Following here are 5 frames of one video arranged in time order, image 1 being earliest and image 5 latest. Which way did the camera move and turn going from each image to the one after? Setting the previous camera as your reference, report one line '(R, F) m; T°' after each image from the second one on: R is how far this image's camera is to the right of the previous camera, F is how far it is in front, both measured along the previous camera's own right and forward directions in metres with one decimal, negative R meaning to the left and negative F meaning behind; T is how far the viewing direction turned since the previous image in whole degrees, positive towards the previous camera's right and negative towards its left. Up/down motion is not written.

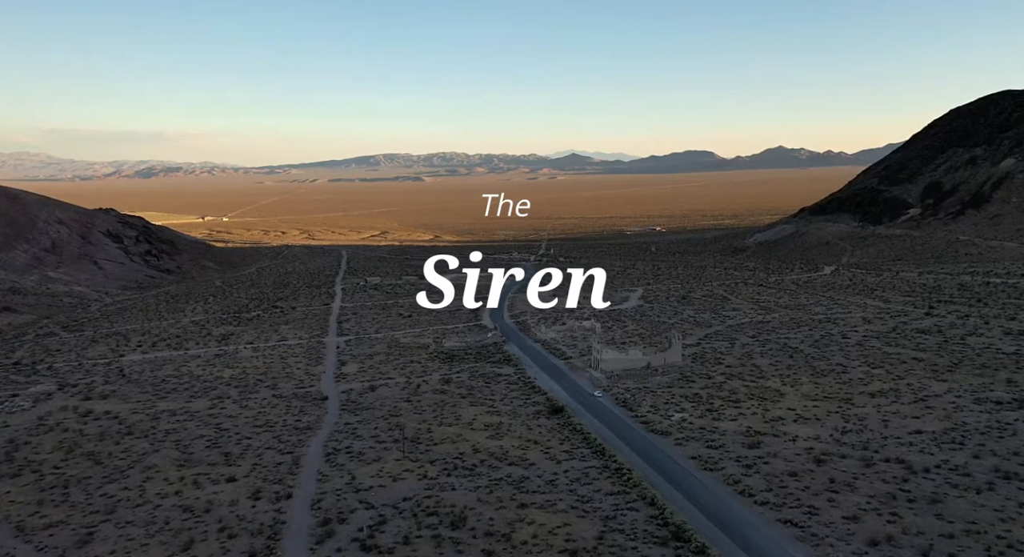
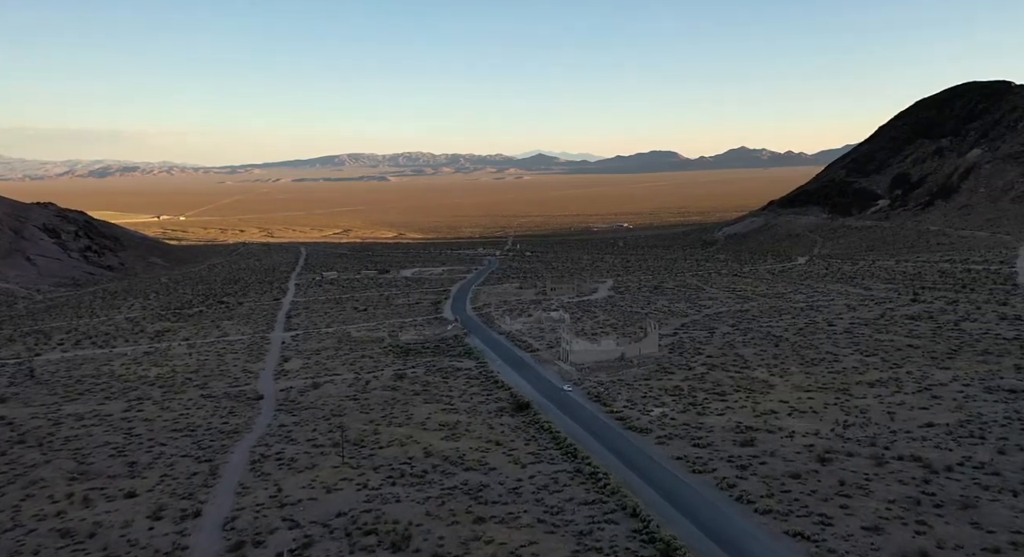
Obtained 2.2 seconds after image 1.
(+0.3, +3.3) m; +2°
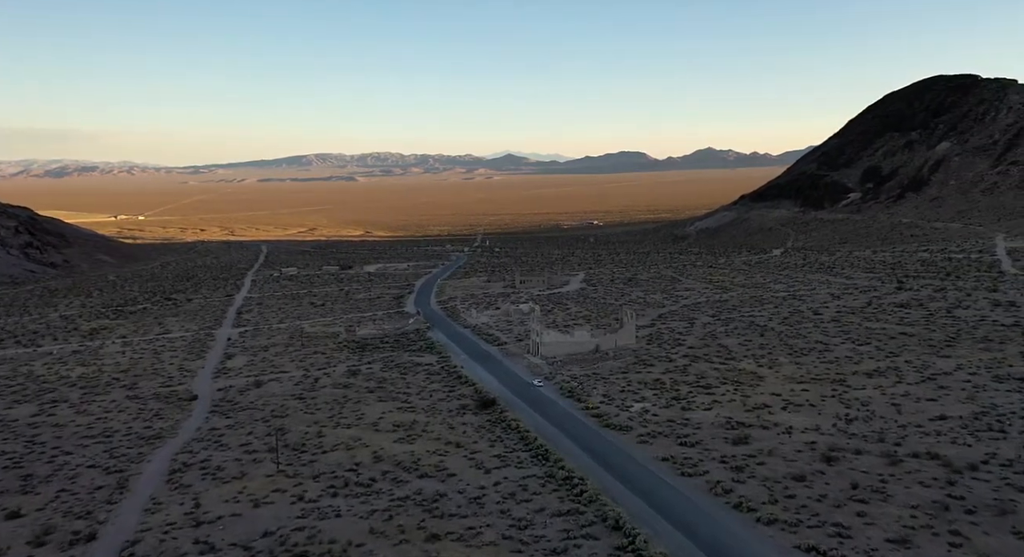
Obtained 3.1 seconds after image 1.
(+0.2, +2.7) m; +2°
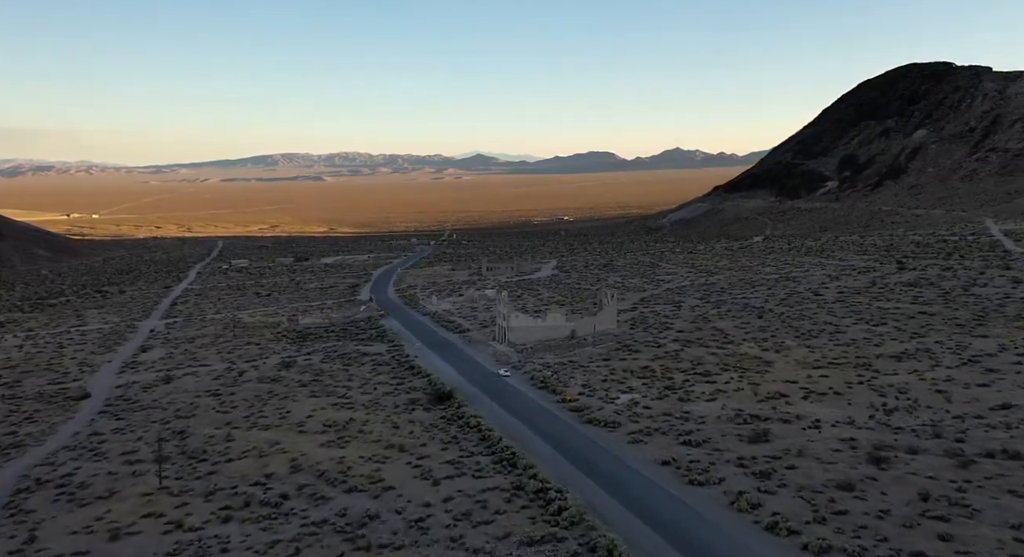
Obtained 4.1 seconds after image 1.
(+0.3, +4.1) m; +2°
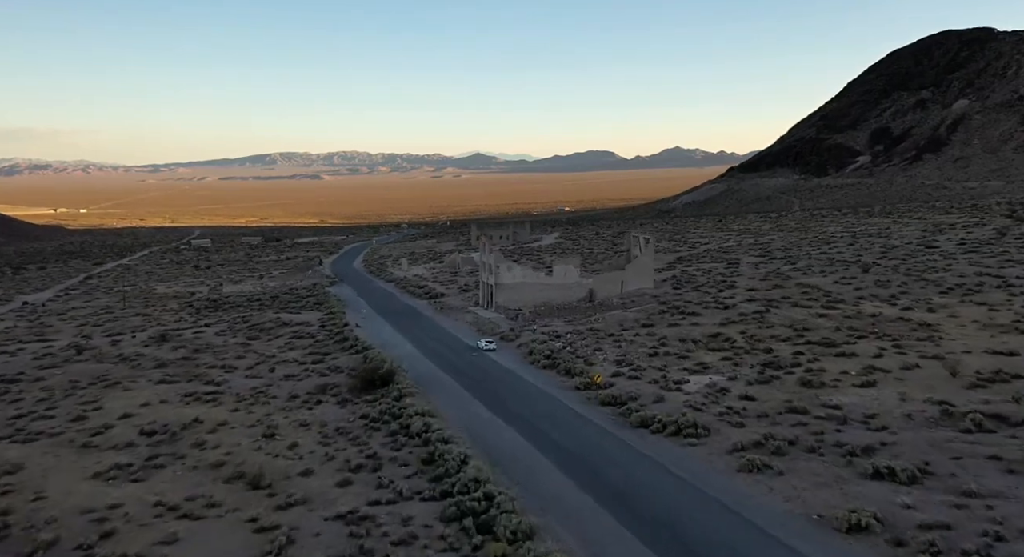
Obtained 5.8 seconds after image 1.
(+0.2, +8.2) m; 0°
